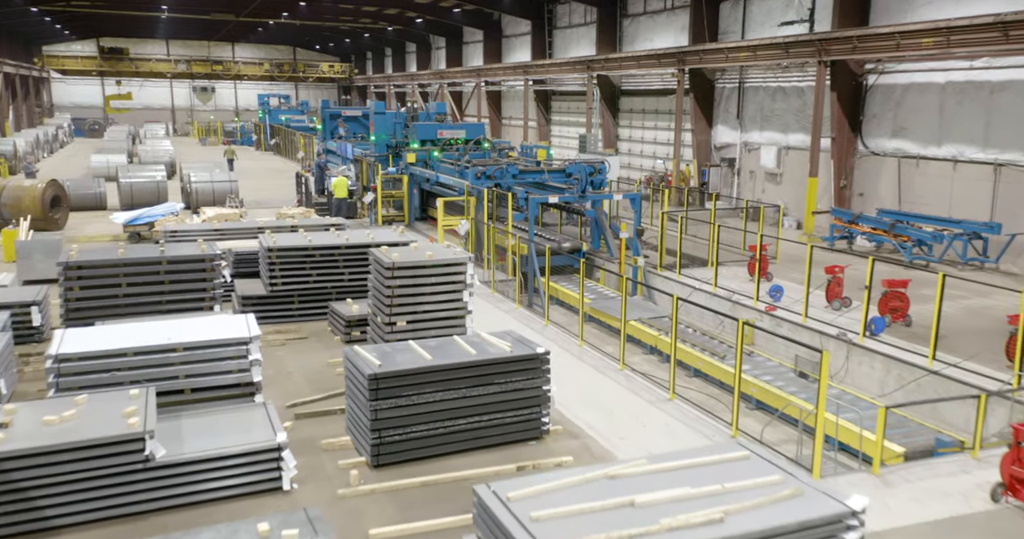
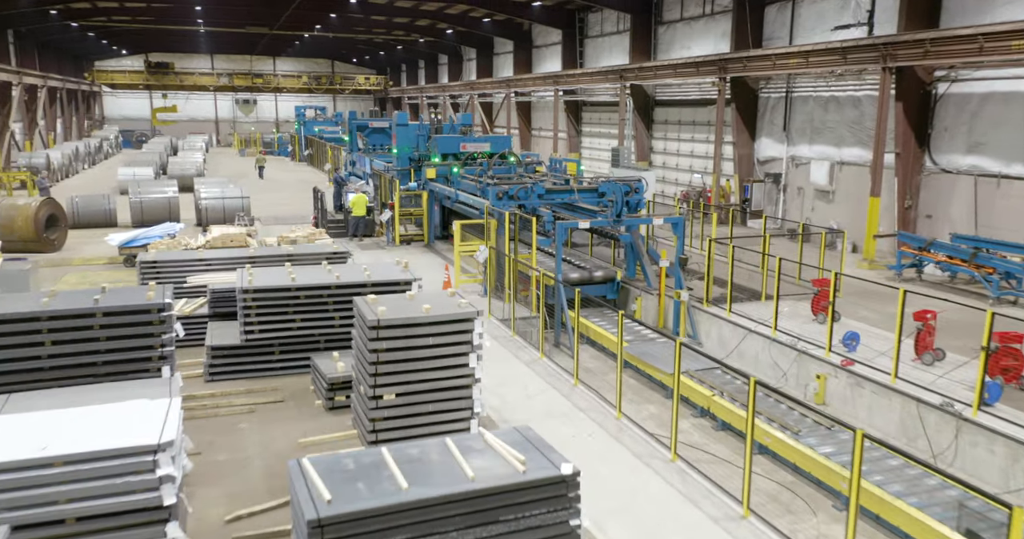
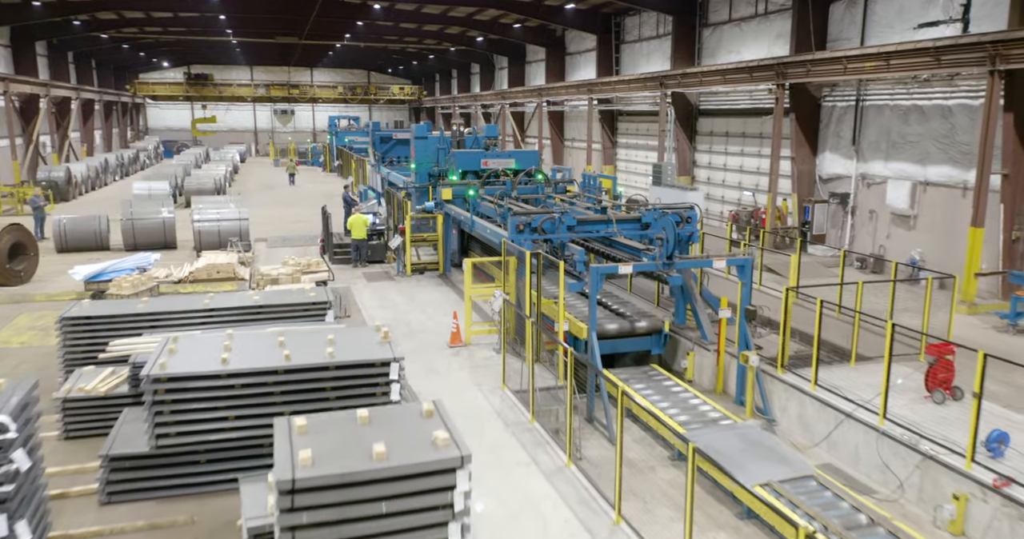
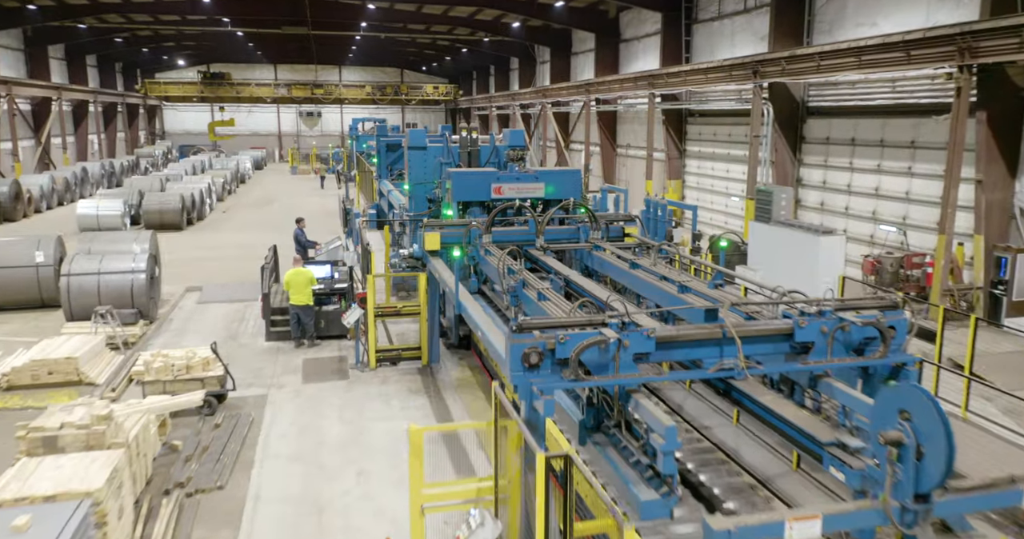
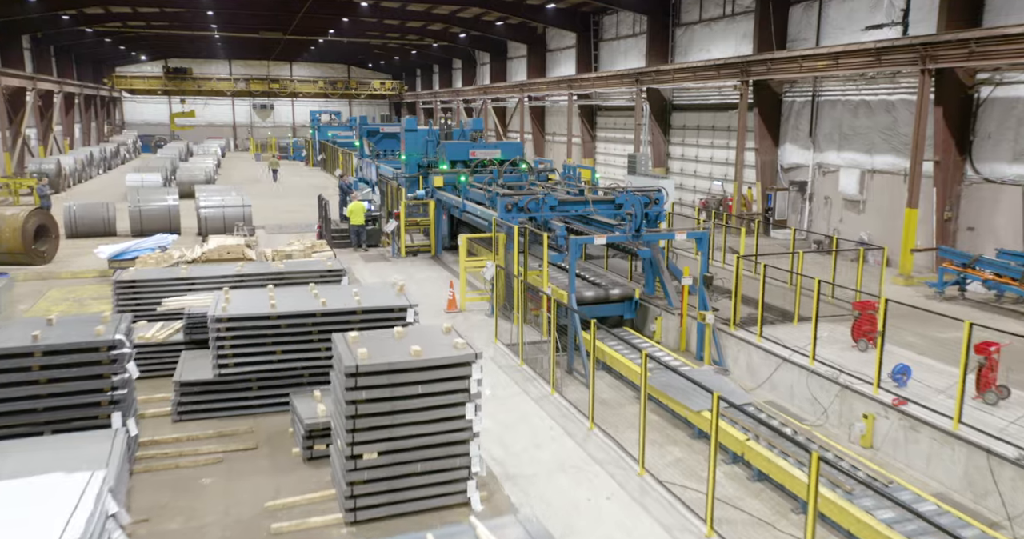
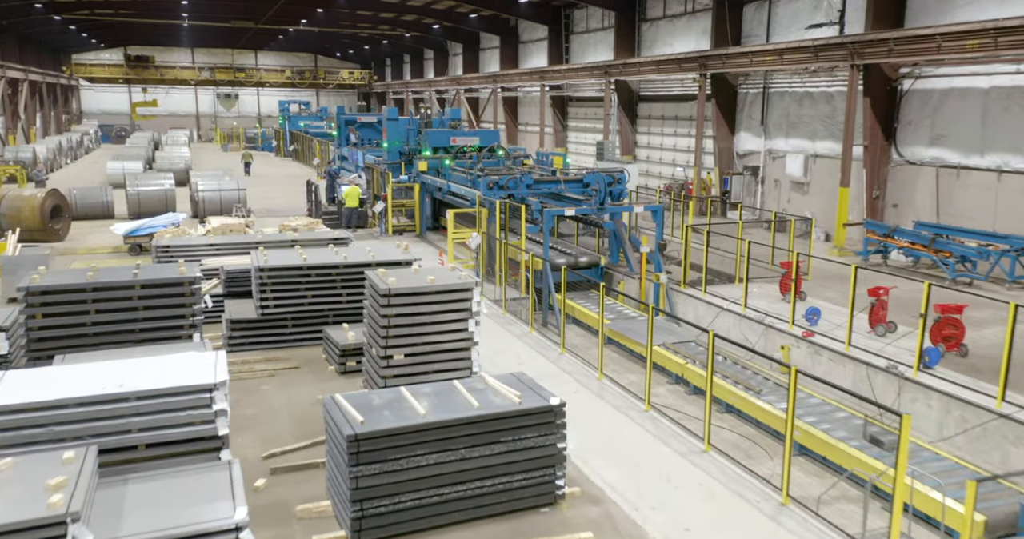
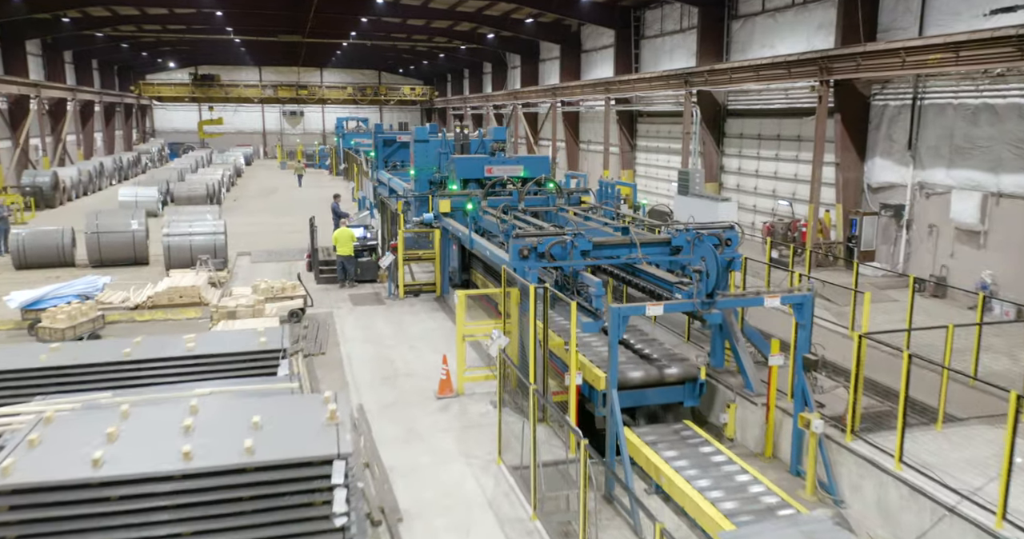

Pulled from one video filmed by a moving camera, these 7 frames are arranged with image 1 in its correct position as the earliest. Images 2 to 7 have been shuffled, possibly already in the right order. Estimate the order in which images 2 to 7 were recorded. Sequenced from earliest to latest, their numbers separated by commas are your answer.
6, 2, 5, 3, 7, 4
